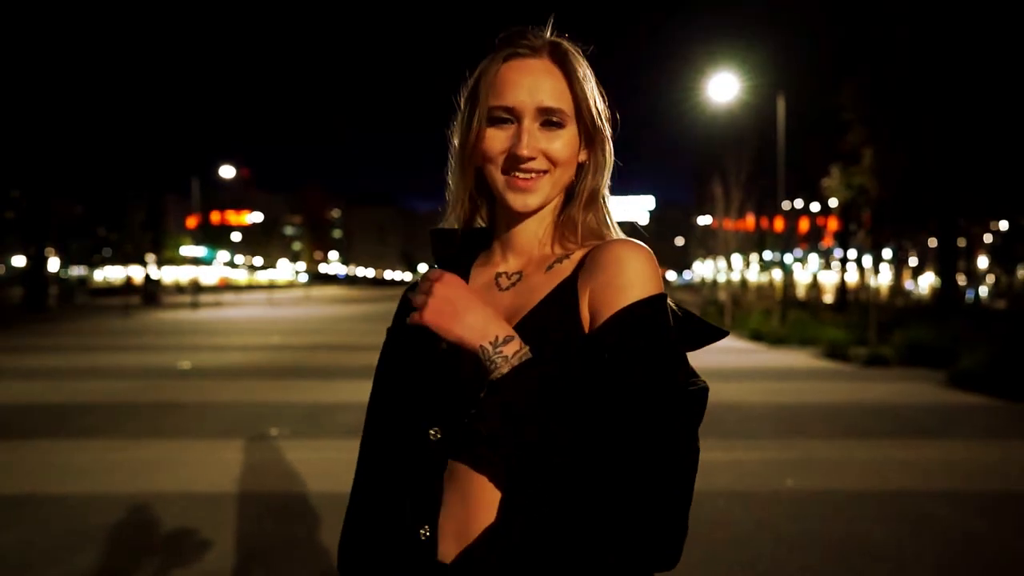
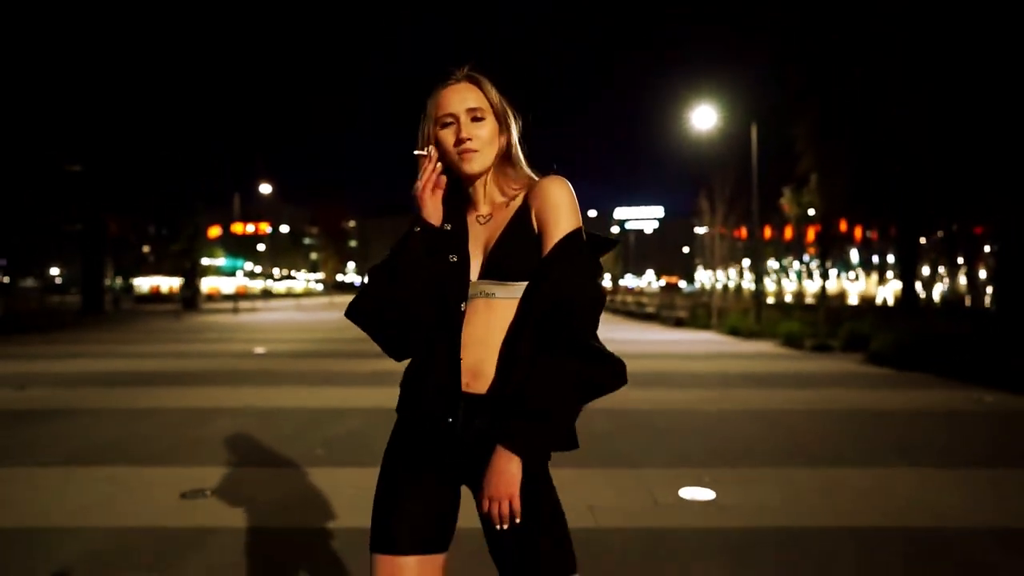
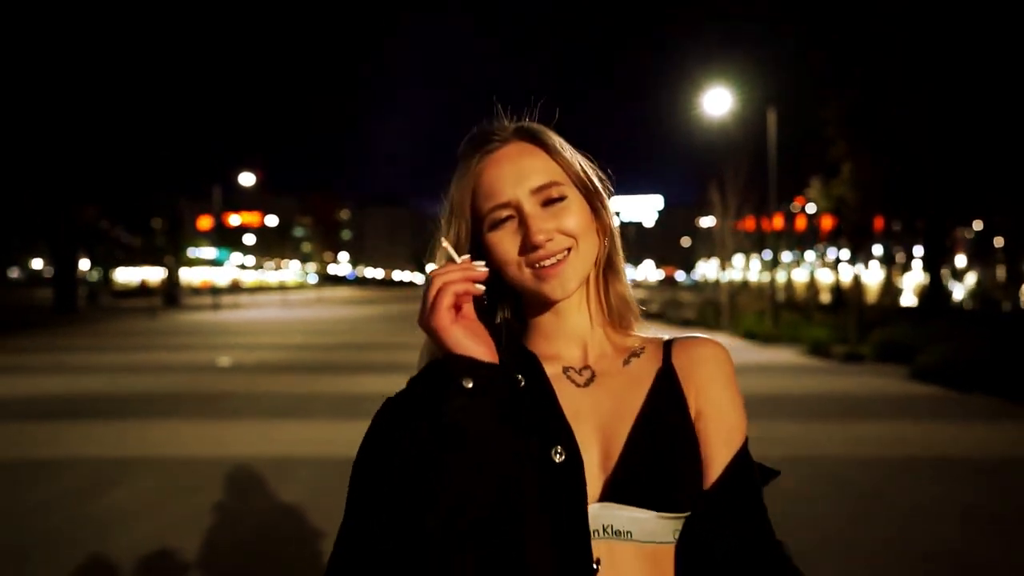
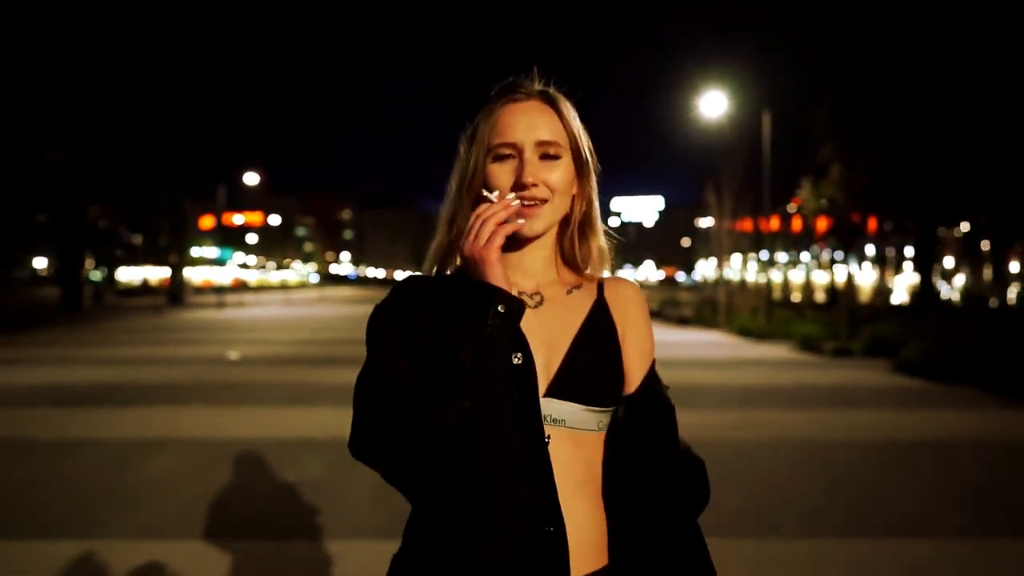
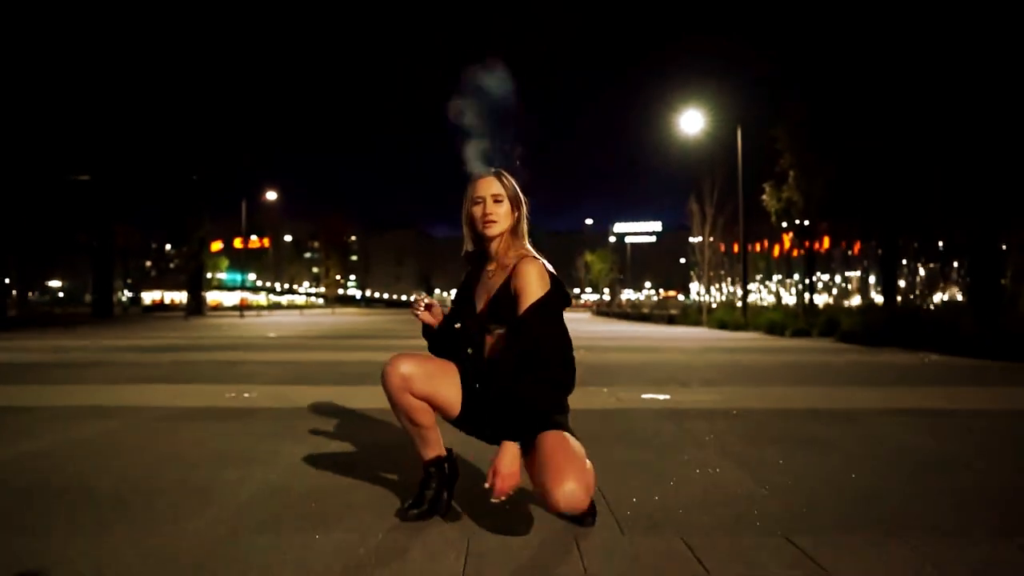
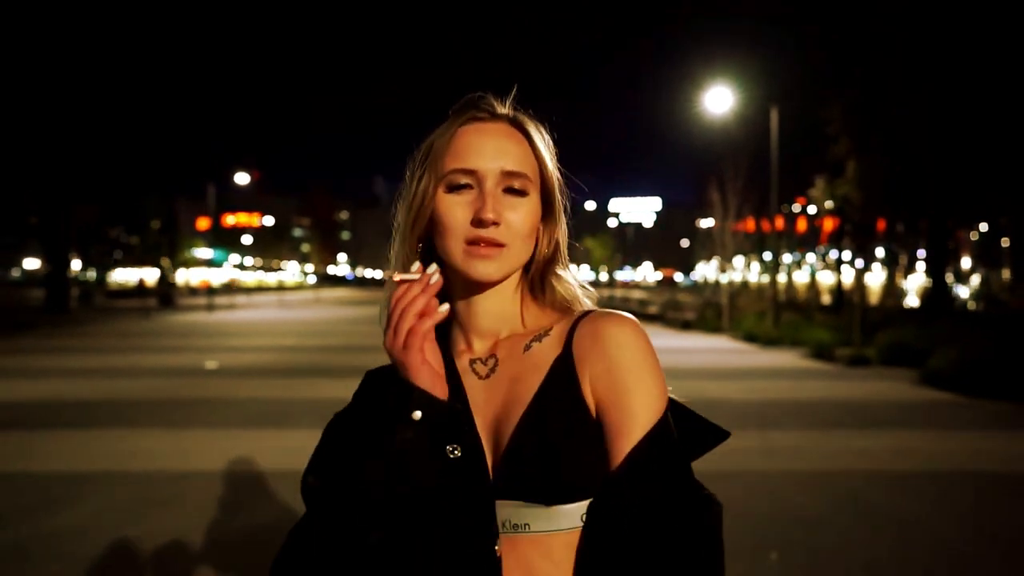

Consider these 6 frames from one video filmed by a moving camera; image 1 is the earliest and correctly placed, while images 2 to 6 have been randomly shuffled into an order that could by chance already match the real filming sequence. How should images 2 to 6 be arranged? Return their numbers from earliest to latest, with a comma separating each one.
6, 3, 4, 2, 5
